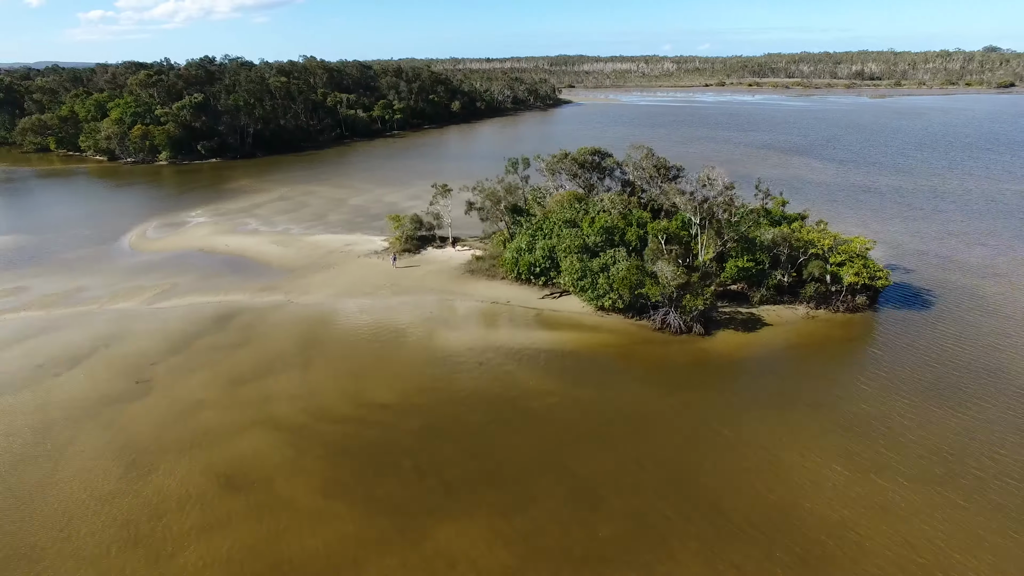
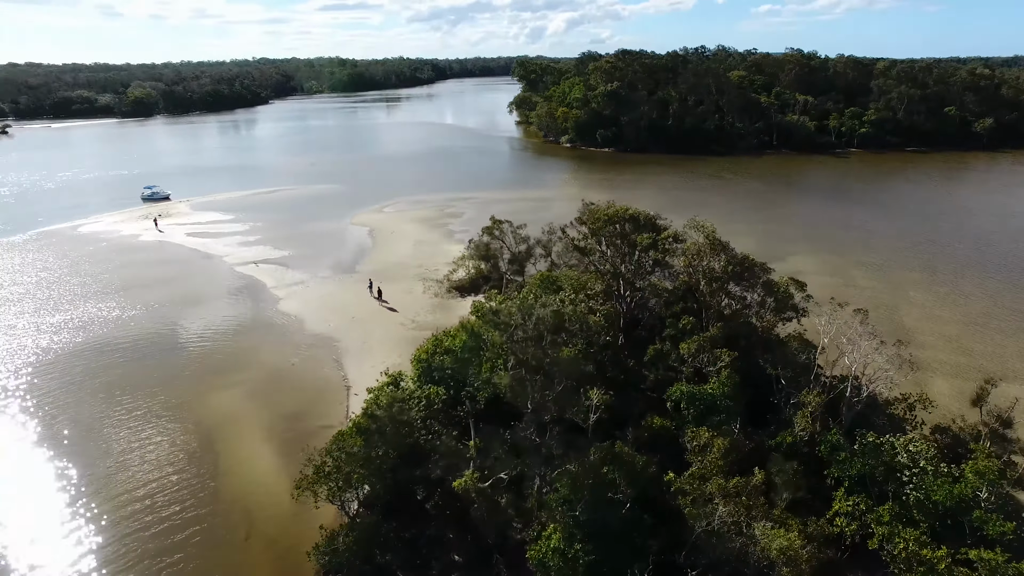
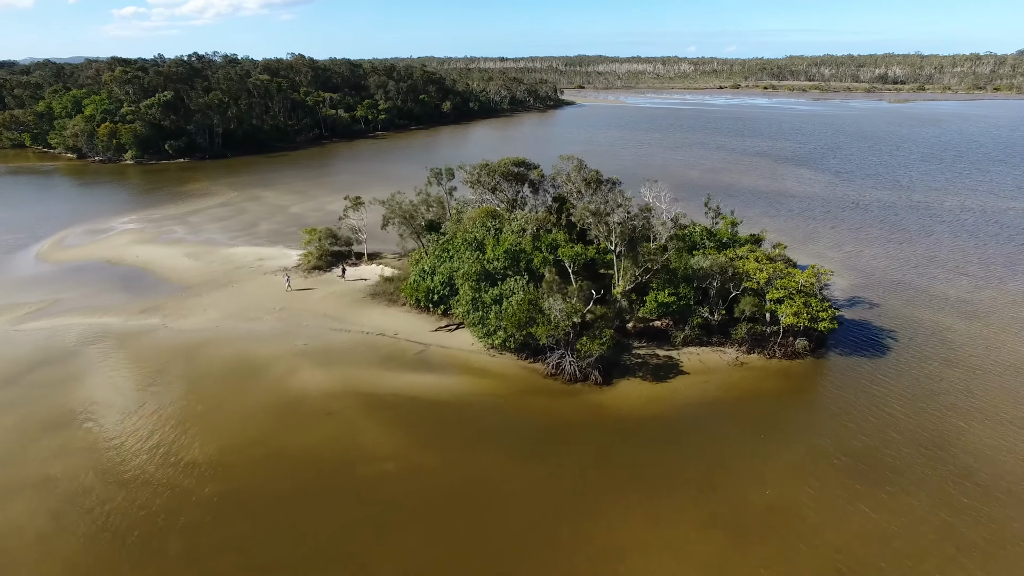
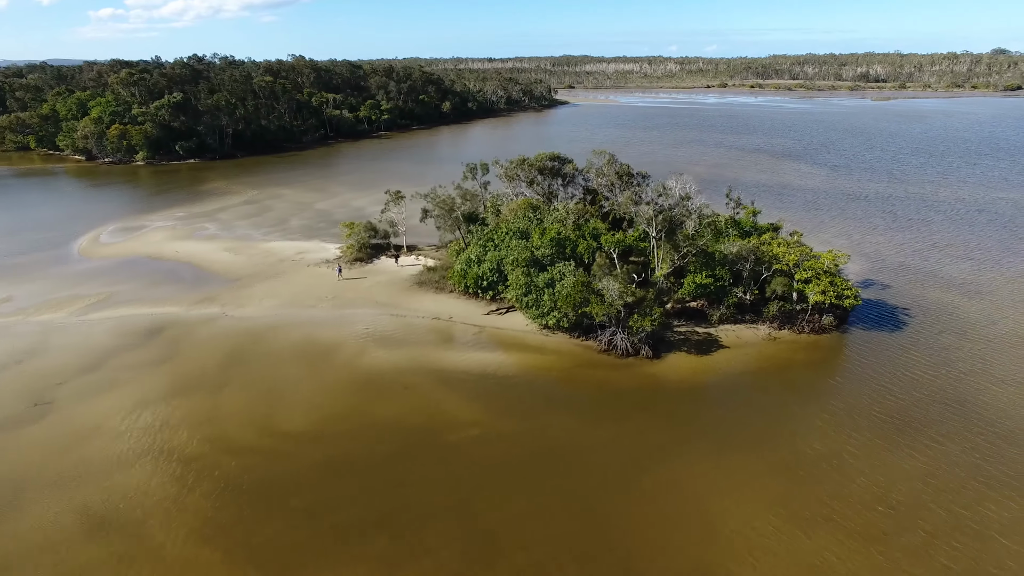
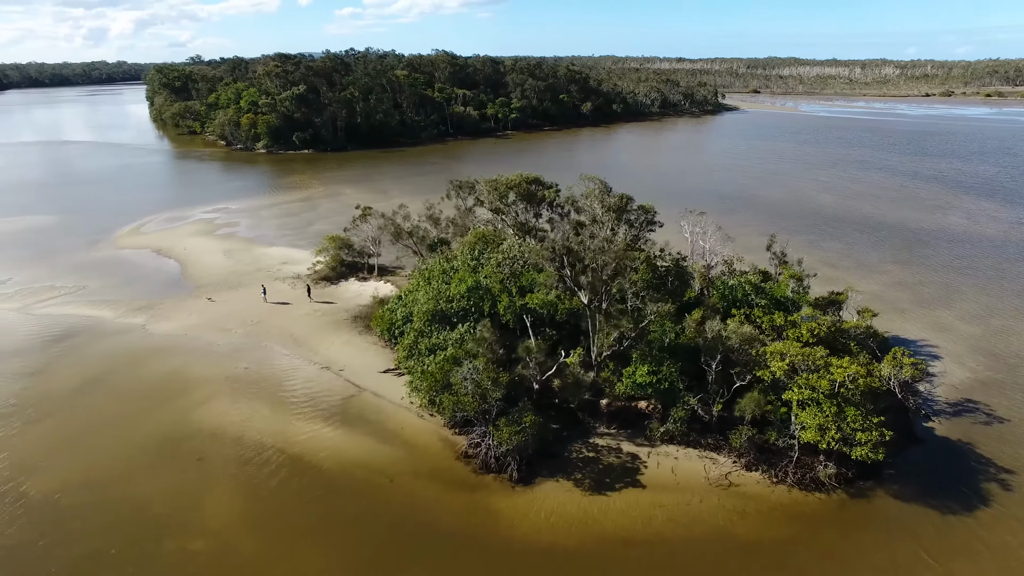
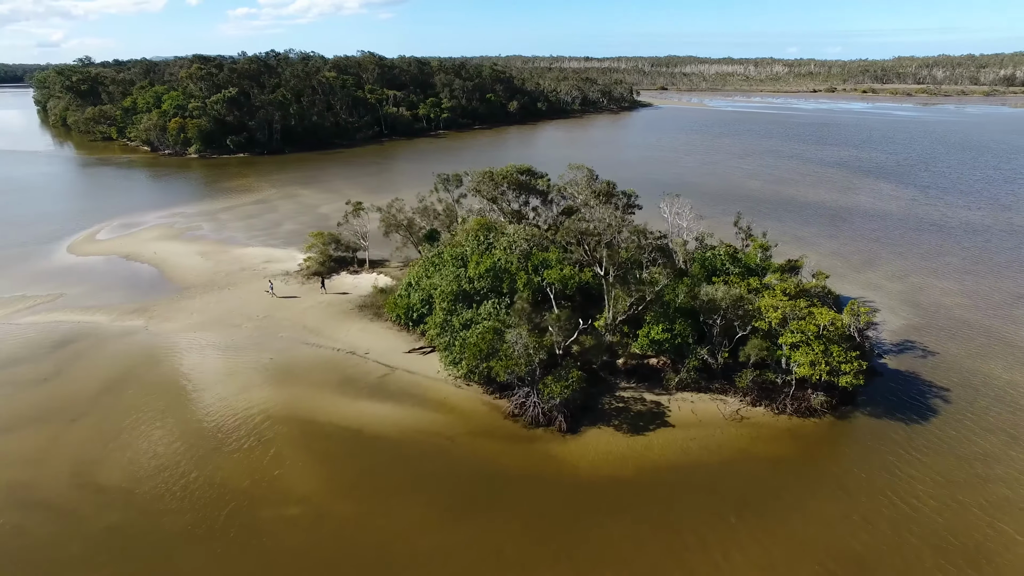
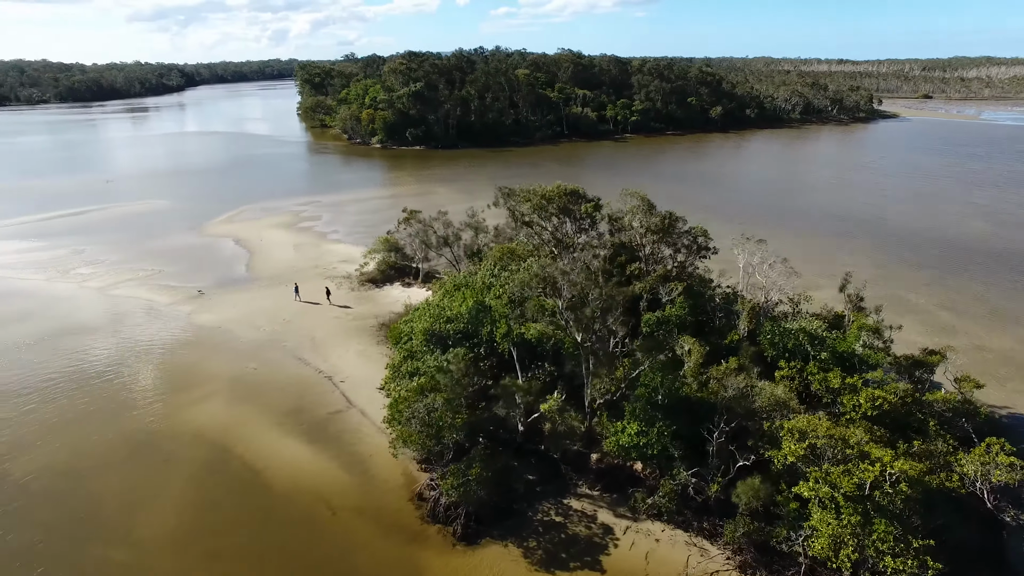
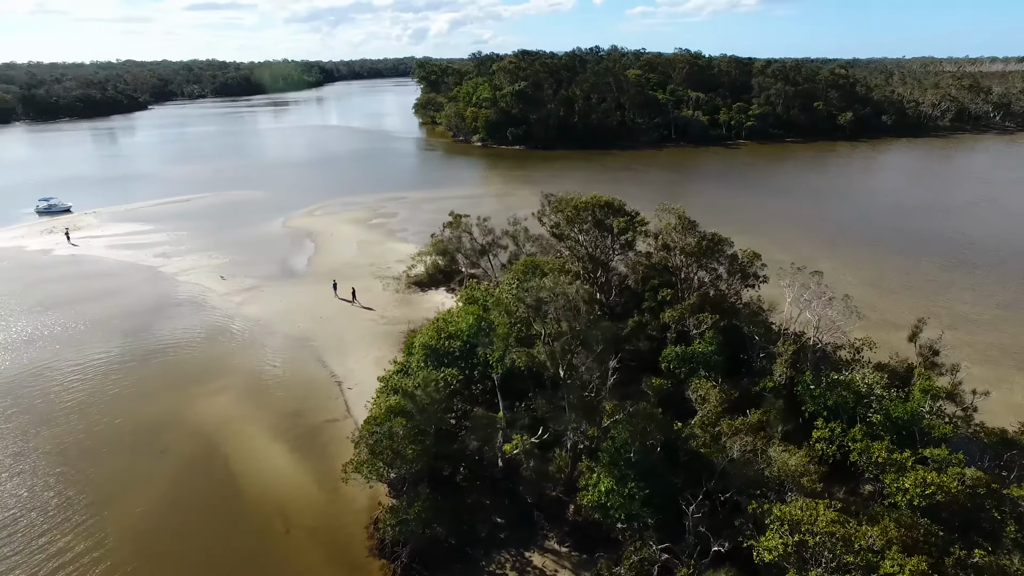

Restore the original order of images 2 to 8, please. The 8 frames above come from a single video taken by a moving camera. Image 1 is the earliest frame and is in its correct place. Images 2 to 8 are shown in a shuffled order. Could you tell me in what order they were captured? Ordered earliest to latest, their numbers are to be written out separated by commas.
4, 3, 6, 5, 7, 8, 2
